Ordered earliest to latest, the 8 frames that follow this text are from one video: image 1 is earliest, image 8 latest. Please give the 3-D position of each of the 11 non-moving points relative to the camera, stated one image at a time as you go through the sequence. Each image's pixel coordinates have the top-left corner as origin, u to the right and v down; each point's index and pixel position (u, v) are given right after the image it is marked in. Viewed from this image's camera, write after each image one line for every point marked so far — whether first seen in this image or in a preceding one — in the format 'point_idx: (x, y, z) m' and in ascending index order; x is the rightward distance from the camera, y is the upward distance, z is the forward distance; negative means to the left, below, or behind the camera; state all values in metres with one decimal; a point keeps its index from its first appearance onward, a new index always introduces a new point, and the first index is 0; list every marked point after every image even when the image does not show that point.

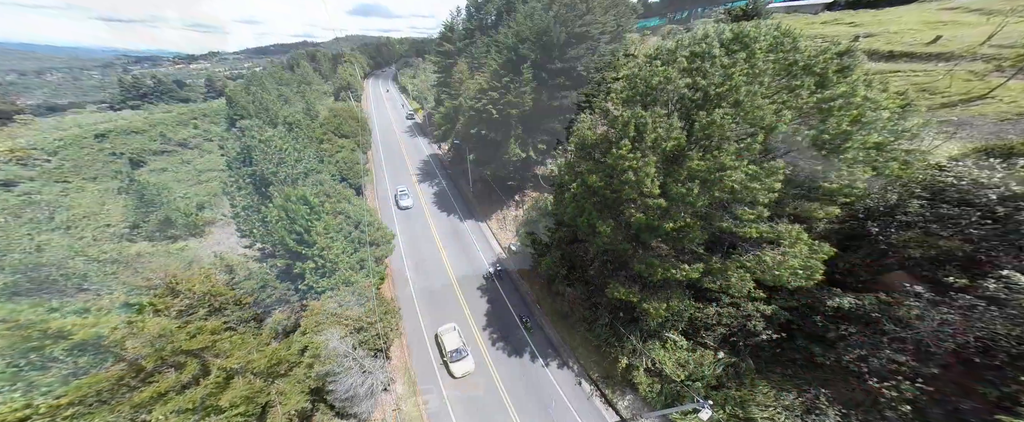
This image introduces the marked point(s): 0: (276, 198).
0: (-16.6, +0.4, +18.5) m
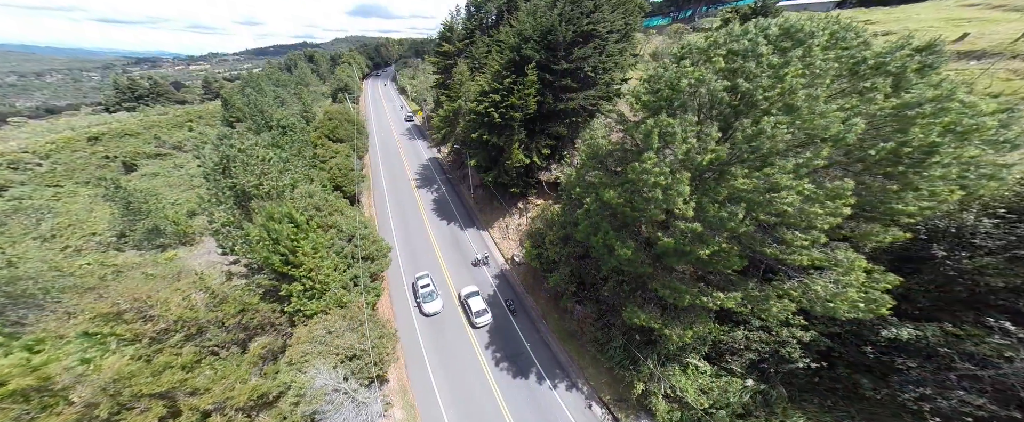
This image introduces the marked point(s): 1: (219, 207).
0: (-16.2, -0.4, +17.1) m
1: (-20.9, 0.0, +18.9) m
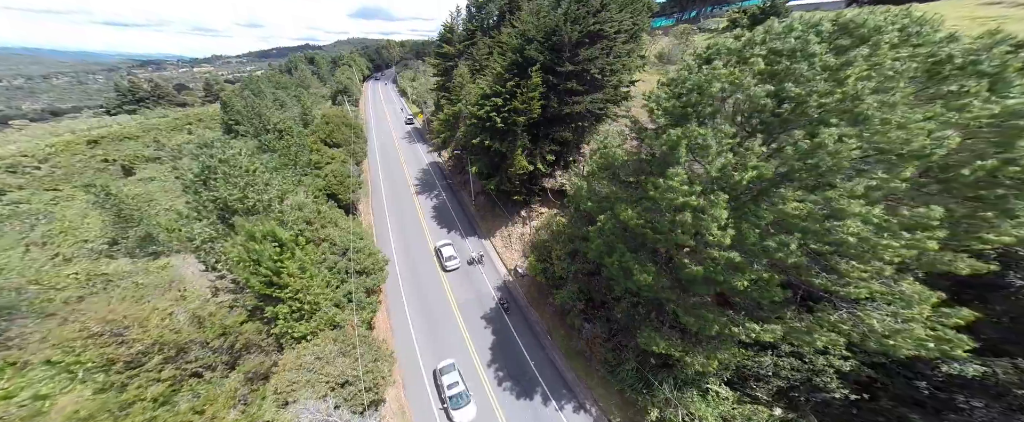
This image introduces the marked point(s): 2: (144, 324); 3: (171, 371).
0: (-15.9, -1.2, +16.1) m
1: (-20.6, -0.7, +17.8) m
2: (-18.1, -5.7, +13.3) m
3: (-15.2, -7.3, +12.0) m
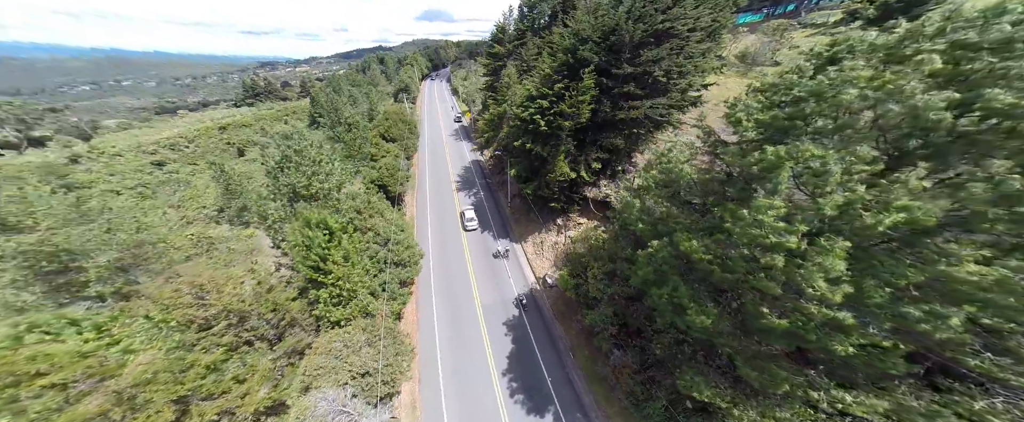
0: (-13.9, -0.3, +17.8) m
1: (-18.2, +0.5, +20.3) m
2: (-17.0, -4.6, +15.5) m
3: (-14.5, -6.5, +13.7) m
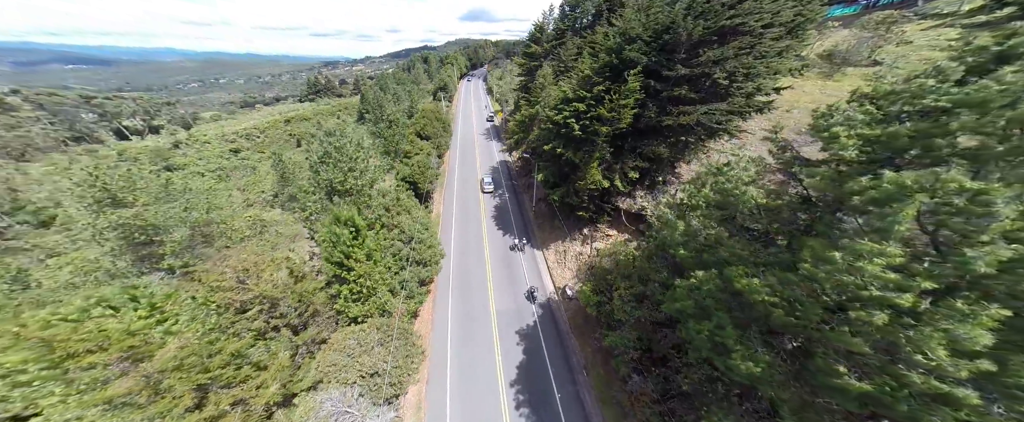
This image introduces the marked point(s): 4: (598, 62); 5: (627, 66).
0: (-12.4, 0.0, +18.4) m
1: (-16.2, +1.1, +21.4) m
2: (-15.9, -4.1, +16.5) m
3: (-13.8, -6.1, +14.5) m
4: (+6.3, +10.8, +19.4) m
5: (+8.0, +10.2, +18.4) m
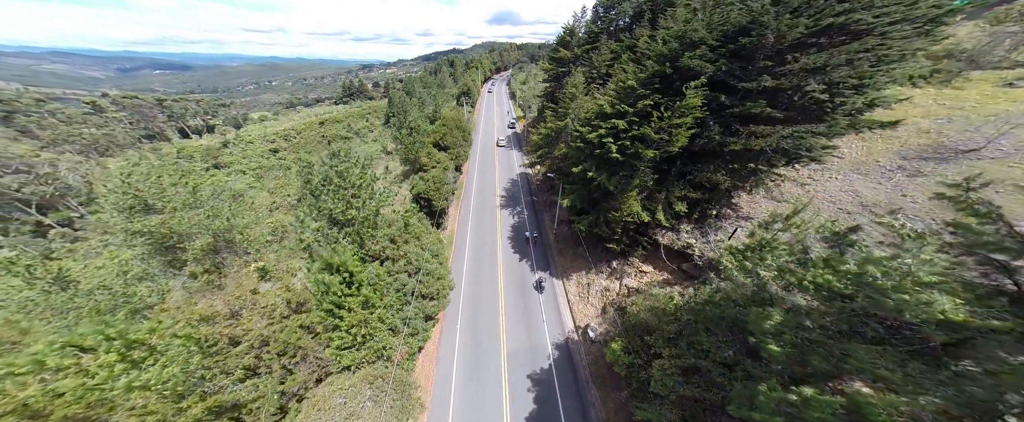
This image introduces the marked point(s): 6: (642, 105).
0: (-11.1, -1.6, +16.6) m
1: (-14.7, -0.4, +20.0) m
2: (-15.0, -5.6, +15.1) m
3: (-13.2, -7.6, +12.8) m
4: (+7.9, +8.4, +16.0) m
5: (+9.4, +7.8, +14.9) m
6: (+7.3, +6.0, +15.2) m
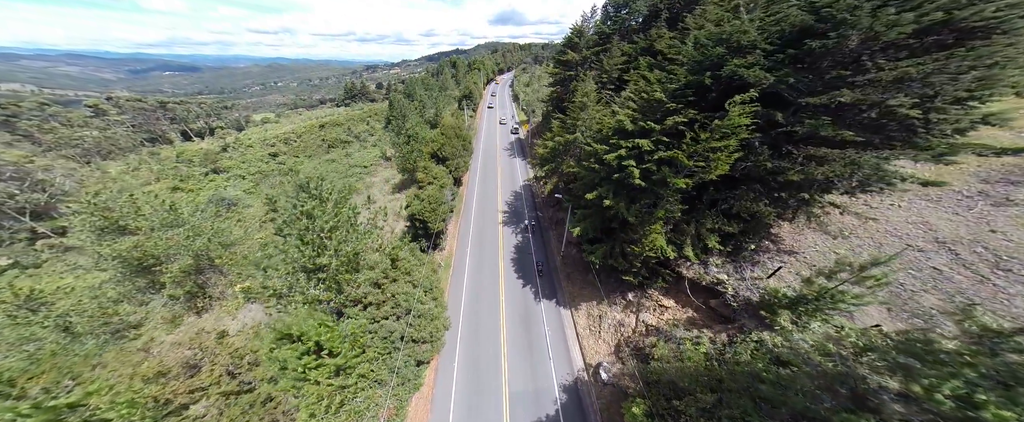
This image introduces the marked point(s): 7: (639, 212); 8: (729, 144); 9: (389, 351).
0: (-10.9, -3.4, +14.4) m
1: (-14.4, -2.2, +17.8) m
2: (-14.8, -7.4, +12.9) m
3: (-13.0, -9.4, +10.6) m
4: (+8.1, +6.6, +13.5) m
5: (+9.6, +6.0, +12.3) m
6: (+7.5, +4.2, +12.7) m
7: (+6.9, +0.1, +14.4) m
8: (+8.8, +2.9, +11.2) m
9: (-6.9, -7.7, +14.9) m
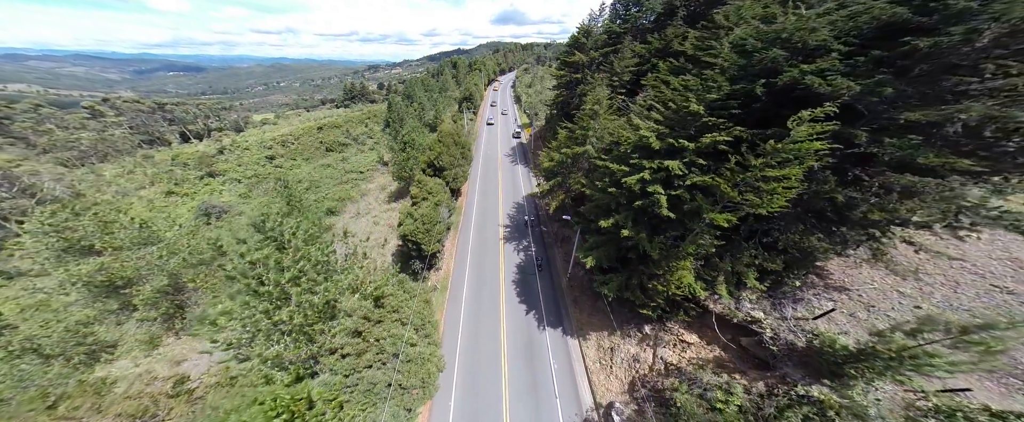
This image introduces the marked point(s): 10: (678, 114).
0: (-10.8, -4.8, +12.3) m
1: (-14.3, -3.6, +15.7) m
2: (-14.7, -8.8, +10.8) m
3: (-12.9, -10.9, +8.5) m
4: (+8.2, +5.2, +11.3) m
5: (+9.8, +4.5, +10.1) m
6: (+7.6, +2.8, +10.4) m
7: (+7.0, -1.4, +12.1) m
8: (+9.0, +1.4, +8.9) m
9: (-6.7, -9.2, +12.8) m
10: (+7.4, +4.6, +11.6) m
